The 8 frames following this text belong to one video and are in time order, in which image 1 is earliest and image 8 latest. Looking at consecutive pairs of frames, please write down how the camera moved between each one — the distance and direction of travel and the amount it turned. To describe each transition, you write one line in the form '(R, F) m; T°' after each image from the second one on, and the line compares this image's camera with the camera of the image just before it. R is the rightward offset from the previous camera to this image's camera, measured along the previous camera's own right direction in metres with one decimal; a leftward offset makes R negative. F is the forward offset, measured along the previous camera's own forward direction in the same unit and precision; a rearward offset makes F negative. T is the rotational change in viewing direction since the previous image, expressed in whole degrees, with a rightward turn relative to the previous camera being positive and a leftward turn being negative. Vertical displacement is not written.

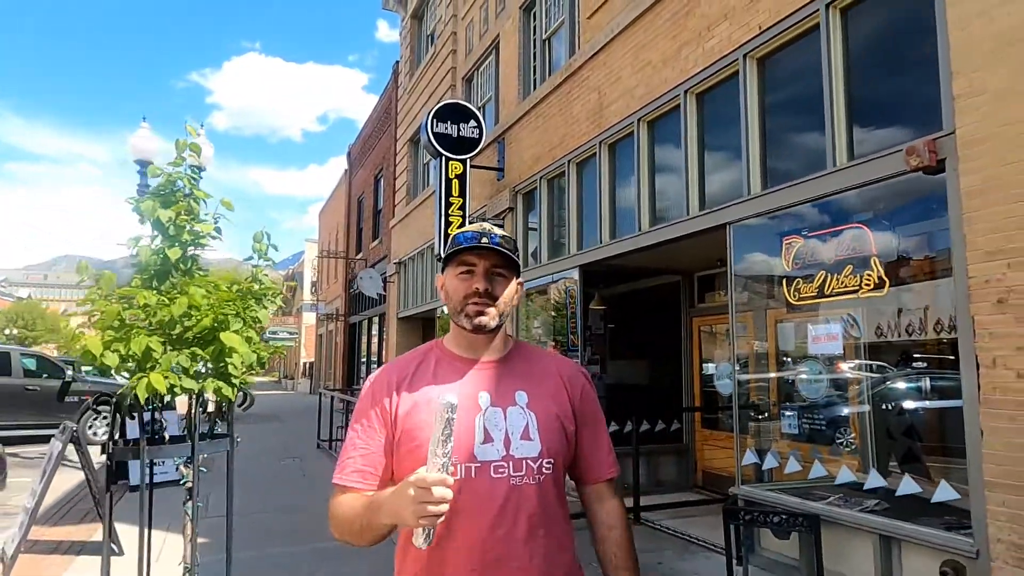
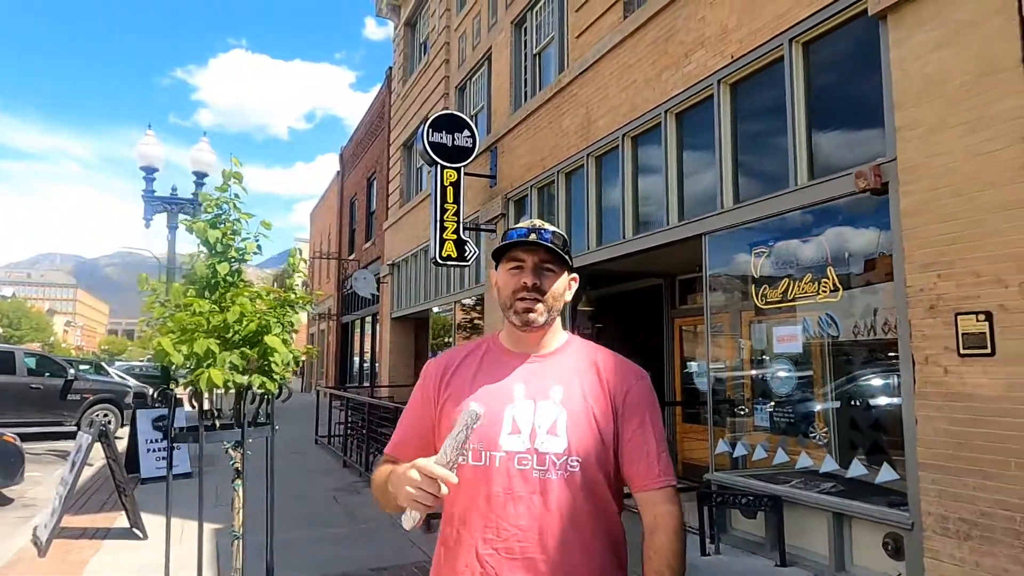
(-0.1, -0.5) m; +1°
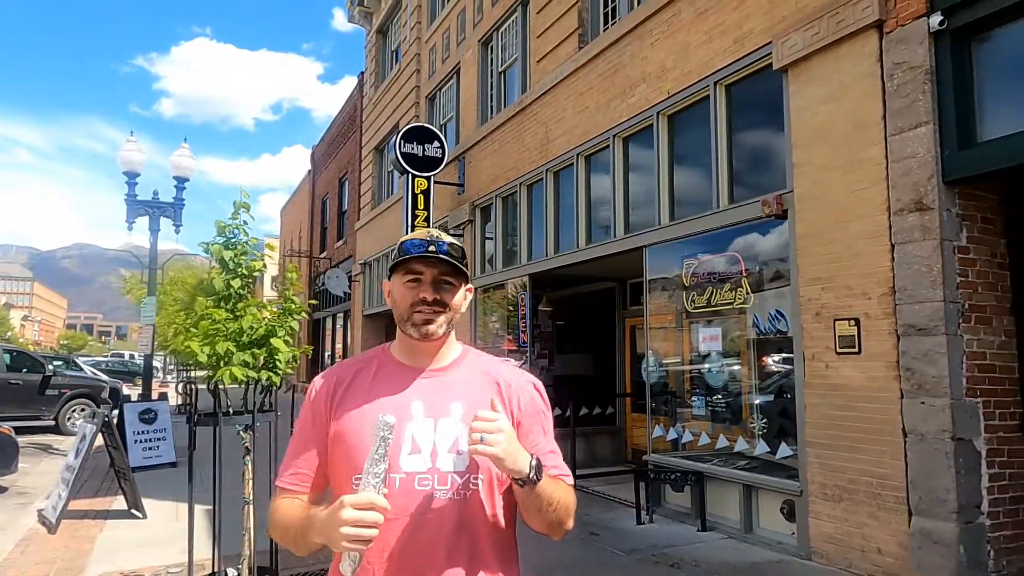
(0.0, -0.8) m; +3°
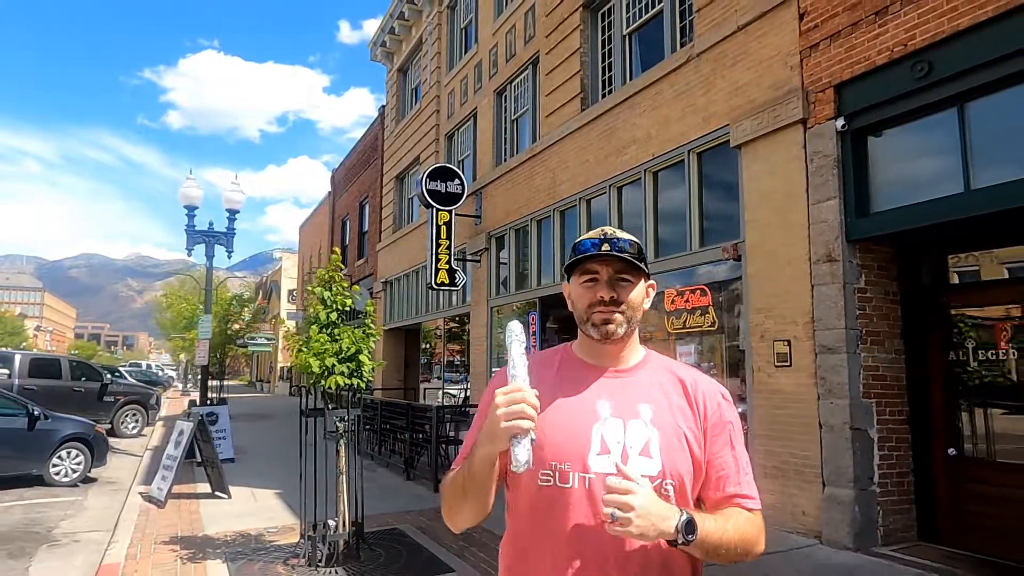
(-0.1, -1.7) m; 0°
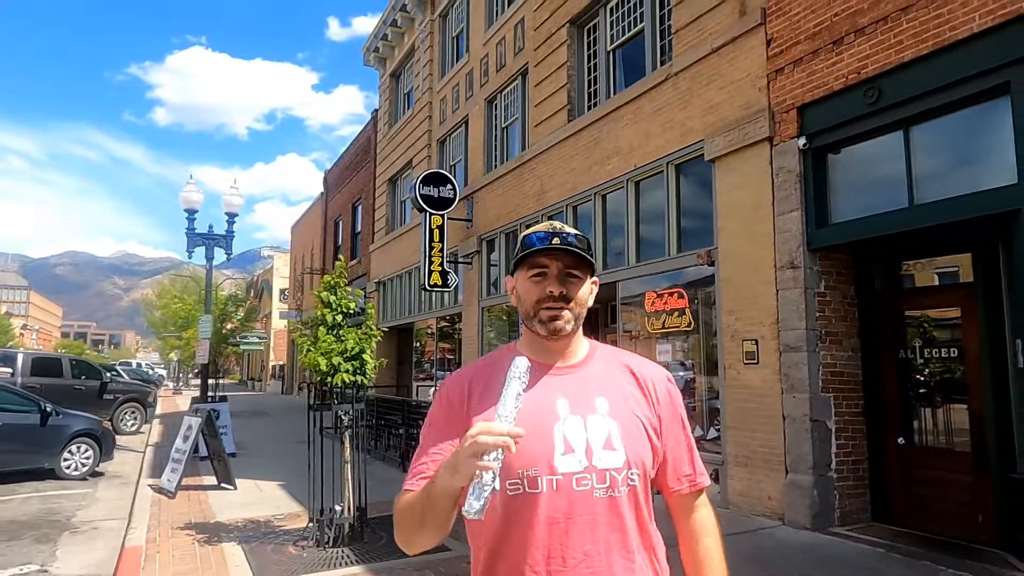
(0.0, -0.6) m; +1°
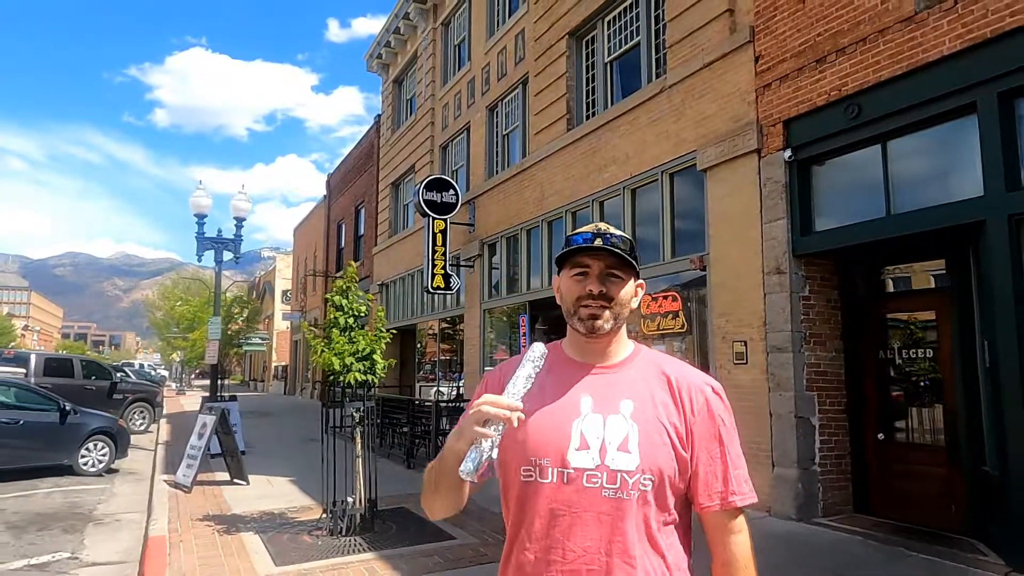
(0.0, -0.4) m; 0°
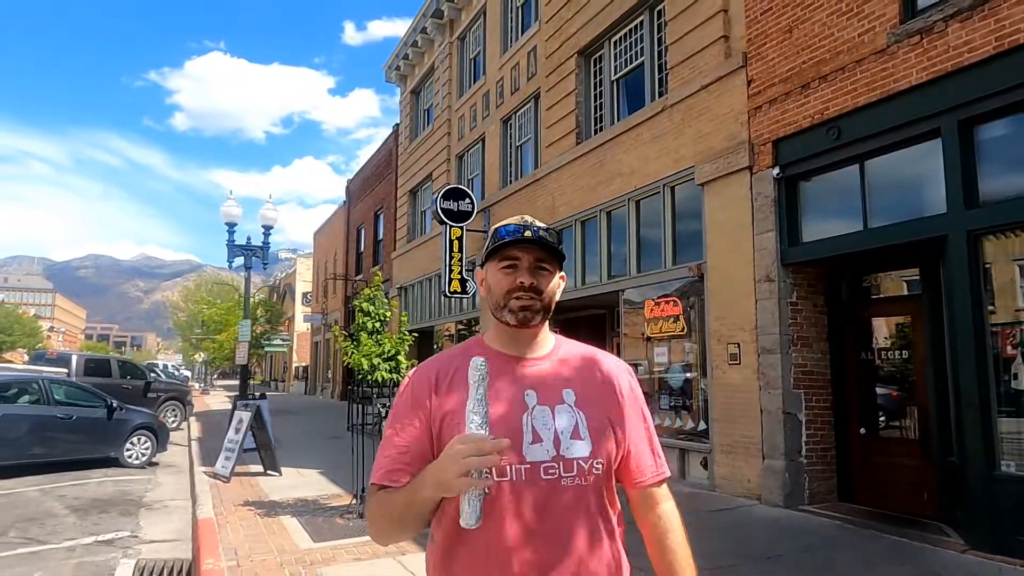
(0.0, -0.7) m; -1°
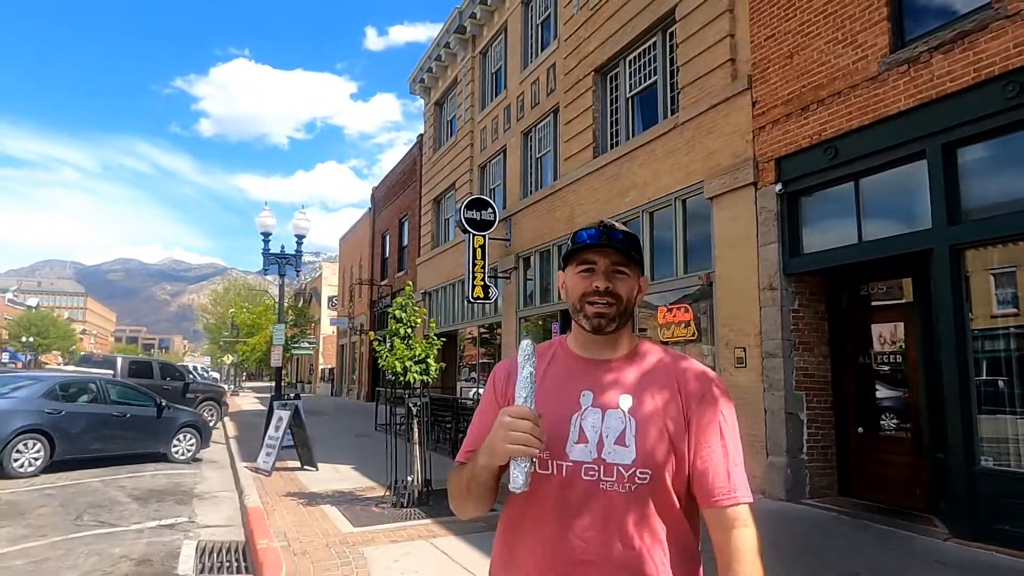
(0.0, -0.7) m; -2°
